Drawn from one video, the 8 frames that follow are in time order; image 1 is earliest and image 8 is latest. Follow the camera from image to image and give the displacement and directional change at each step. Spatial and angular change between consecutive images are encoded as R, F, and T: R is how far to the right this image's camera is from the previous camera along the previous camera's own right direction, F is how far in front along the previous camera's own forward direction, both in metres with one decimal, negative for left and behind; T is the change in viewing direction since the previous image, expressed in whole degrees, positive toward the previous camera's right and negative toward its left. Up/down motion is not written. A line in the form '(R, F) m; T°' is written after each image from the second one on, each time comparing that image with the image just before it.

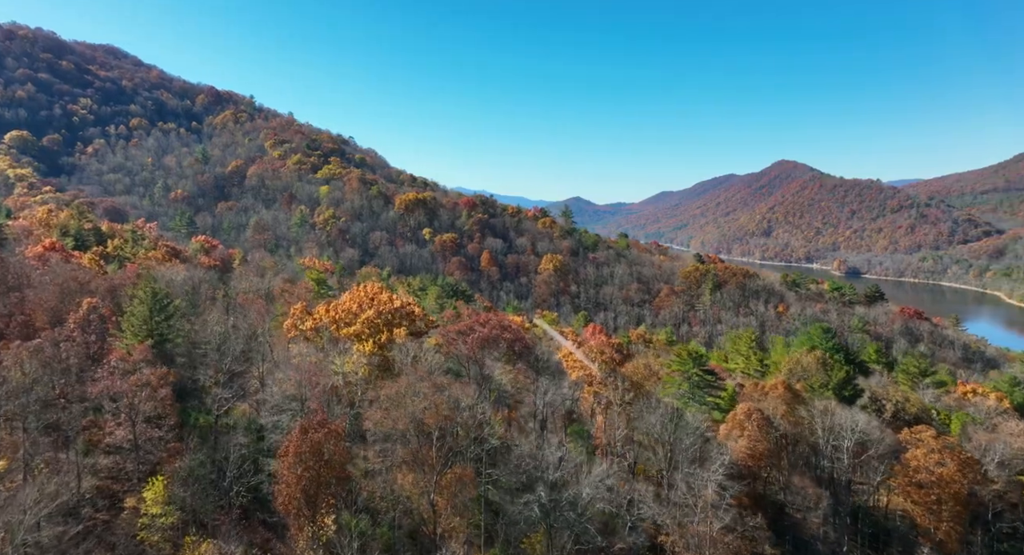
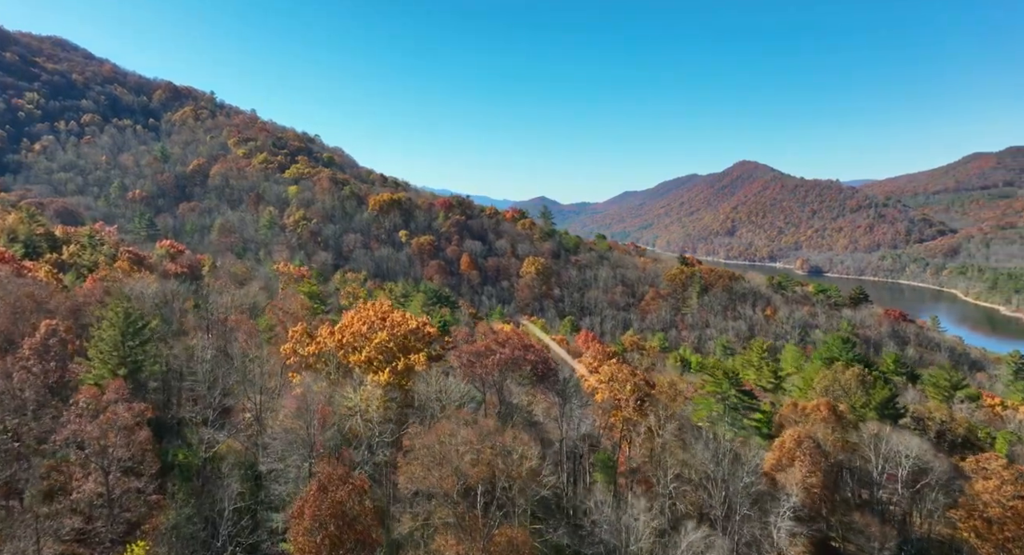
(-2.4, +2.9) m; +3°
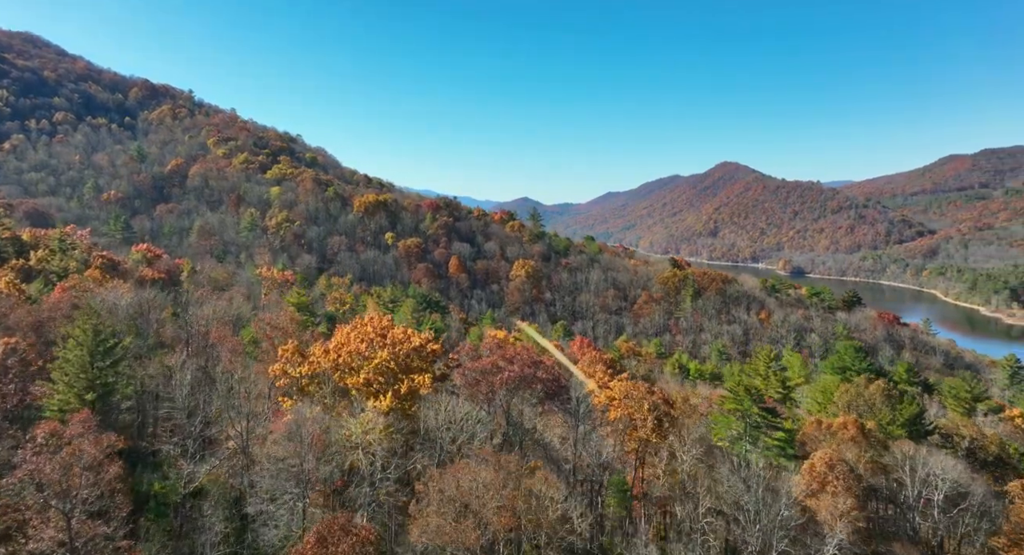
(-1.0, +1.9) m; +2°
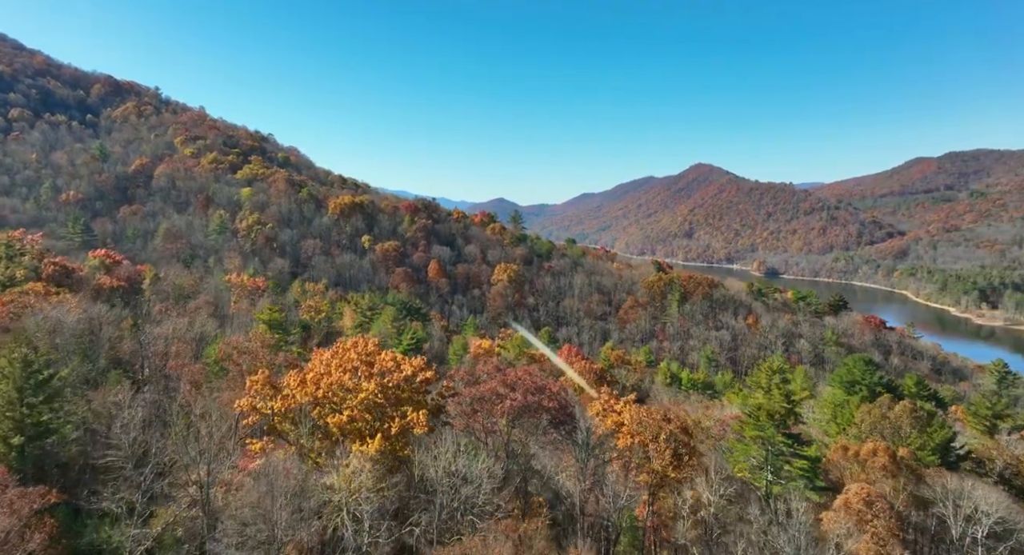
(-0.9, +2.6) m; +2°
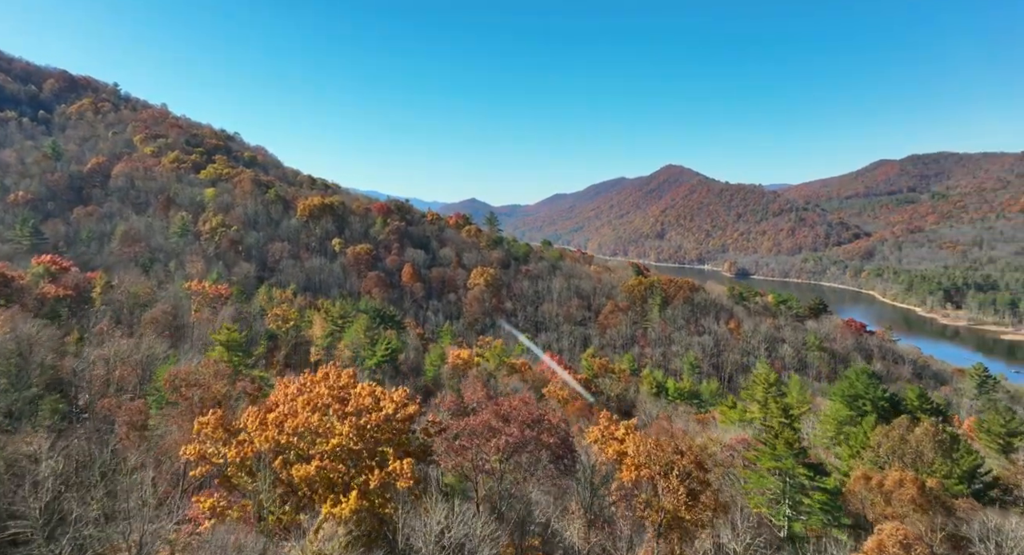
(-0.6, +2.5) m; +3°
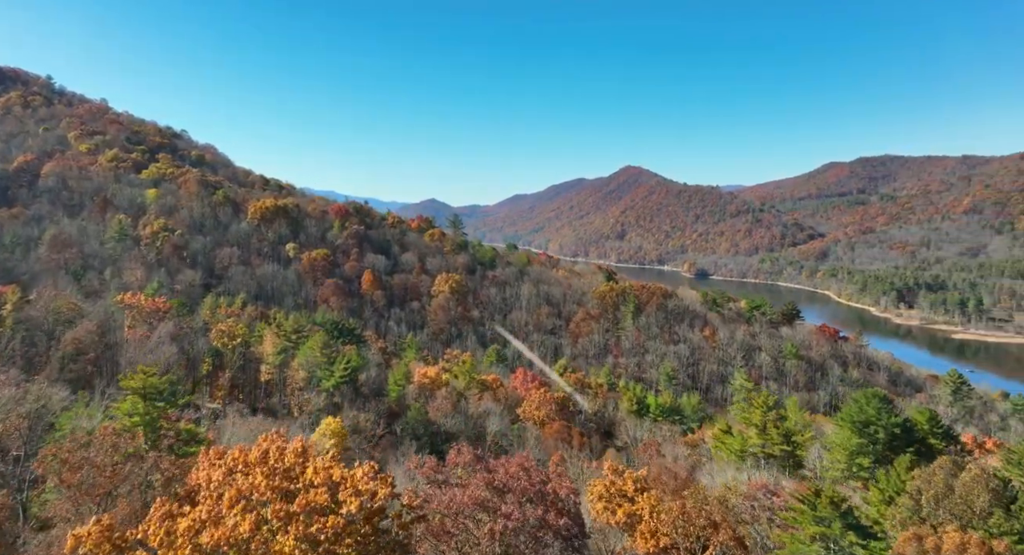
(-0.8, +3.9) m; +4°
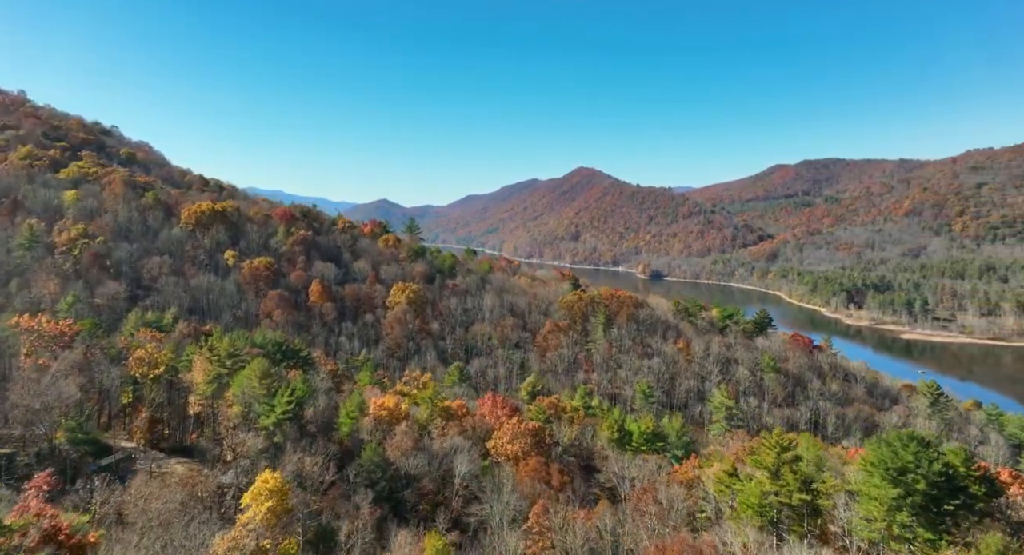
(-1.0, +5.3) m; +4°
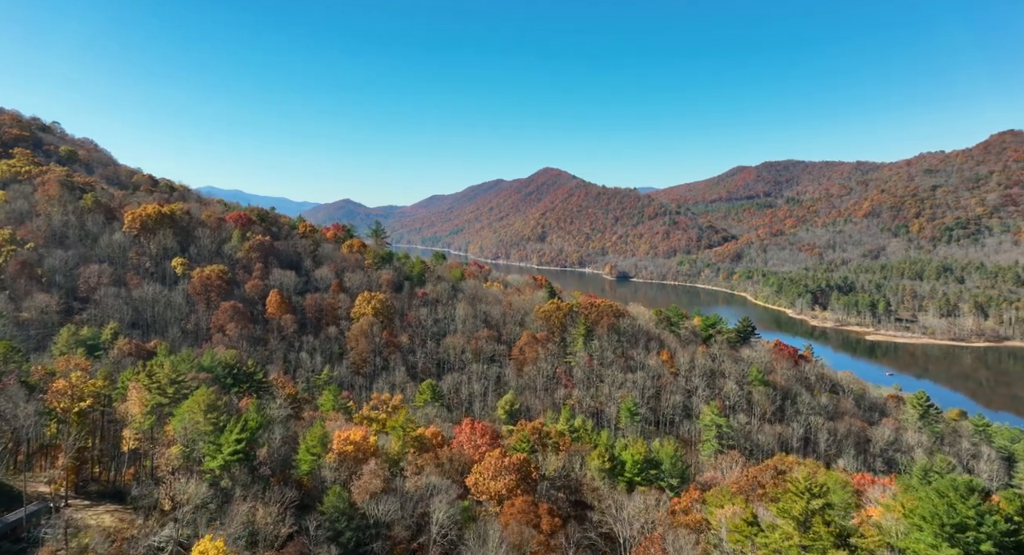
(-1.0, +4.4) m; +3°
